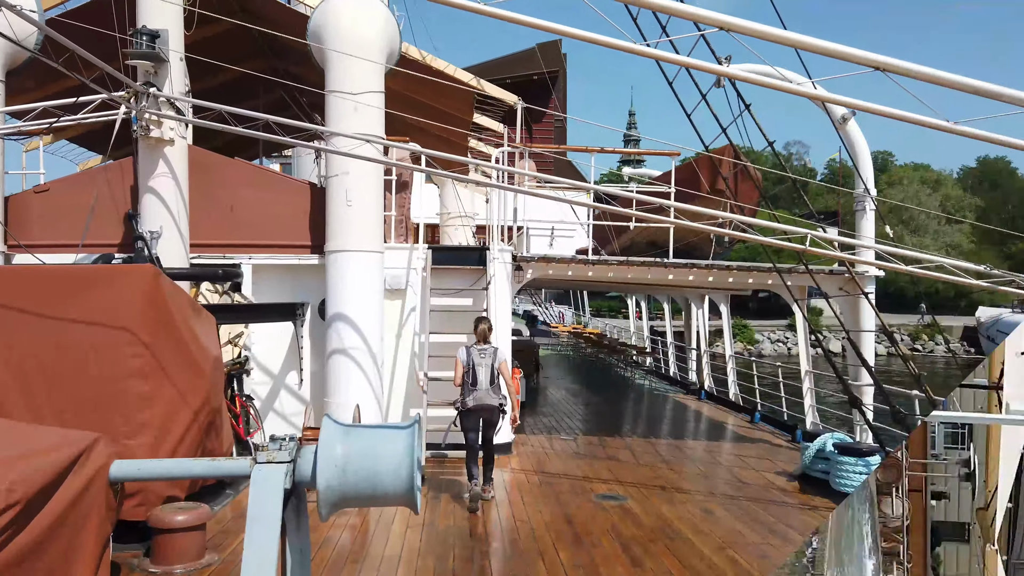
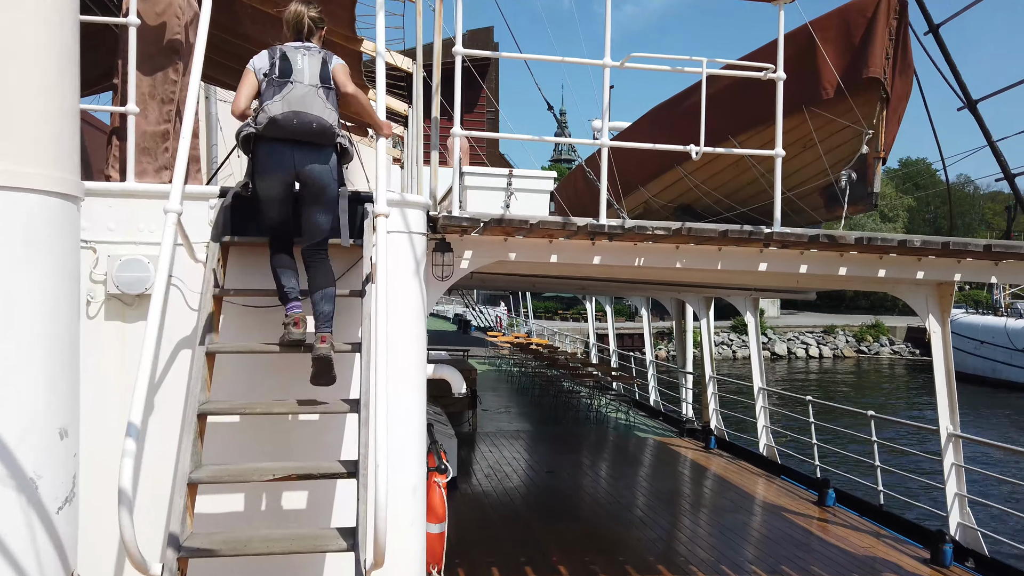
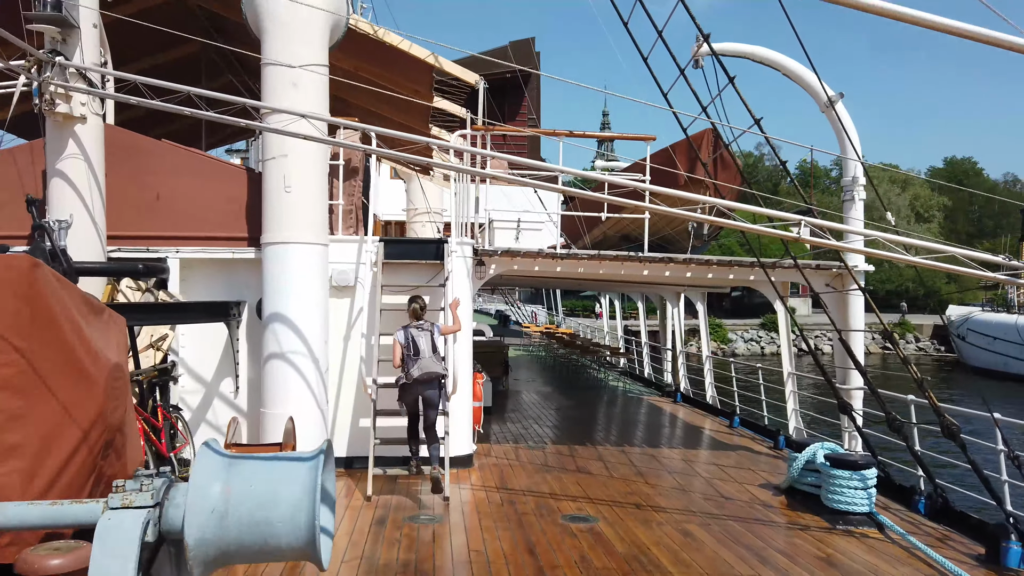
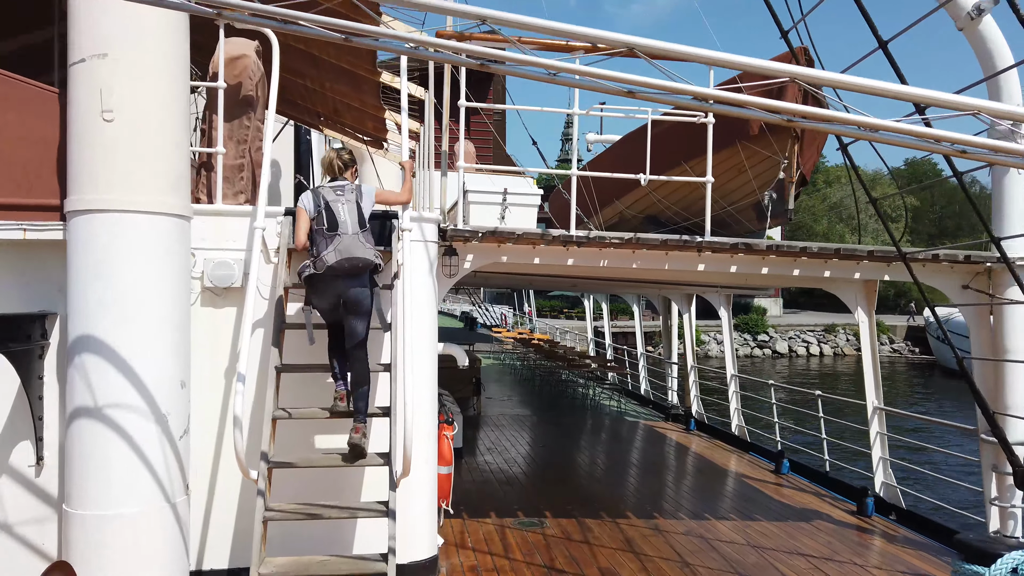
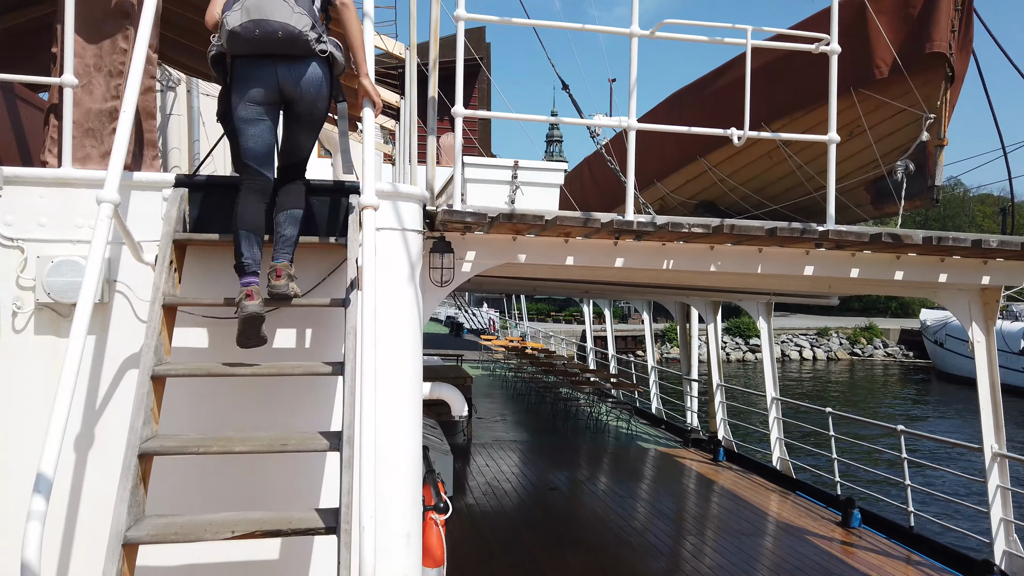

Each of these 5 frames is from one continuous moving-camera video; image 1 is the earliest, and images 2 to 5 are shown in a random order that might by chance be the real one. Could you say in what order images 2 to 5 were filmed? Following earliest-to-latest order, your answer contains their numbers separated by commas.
3, 4, 2, 5
